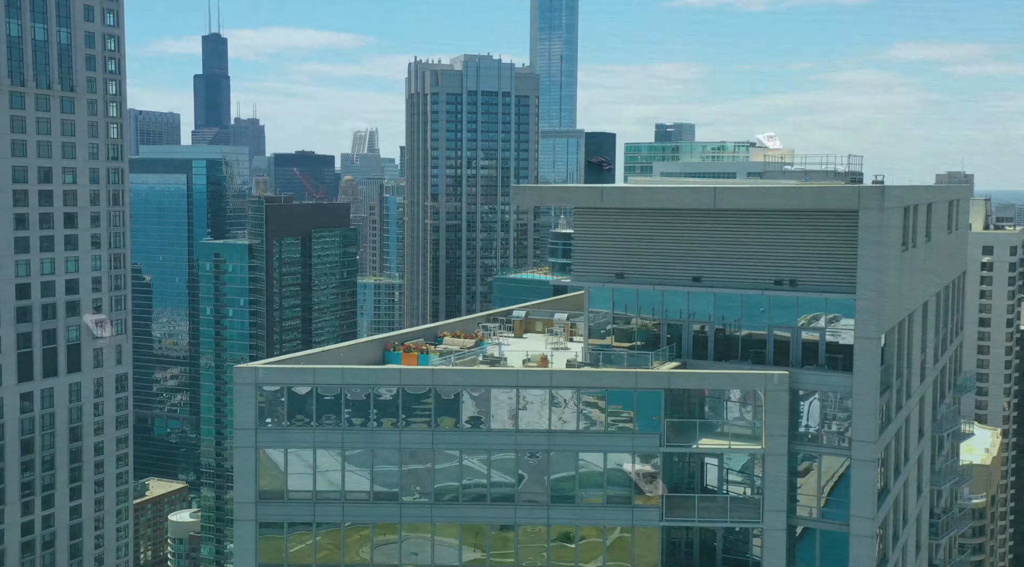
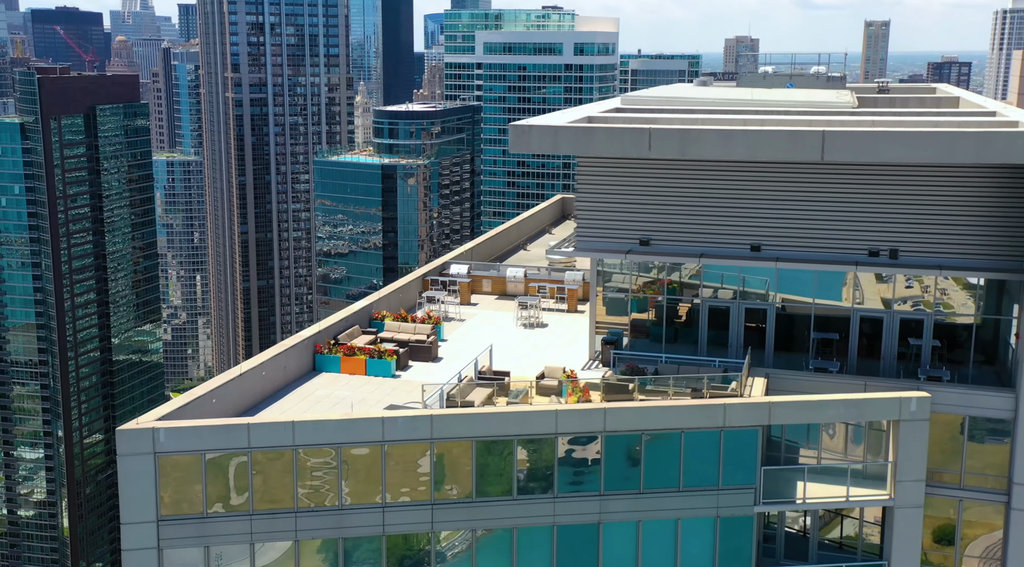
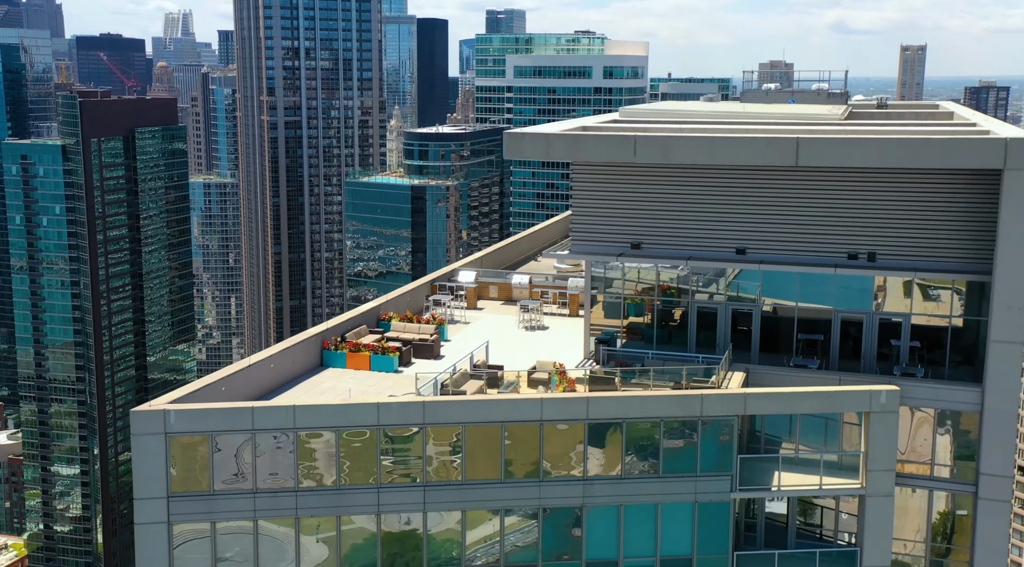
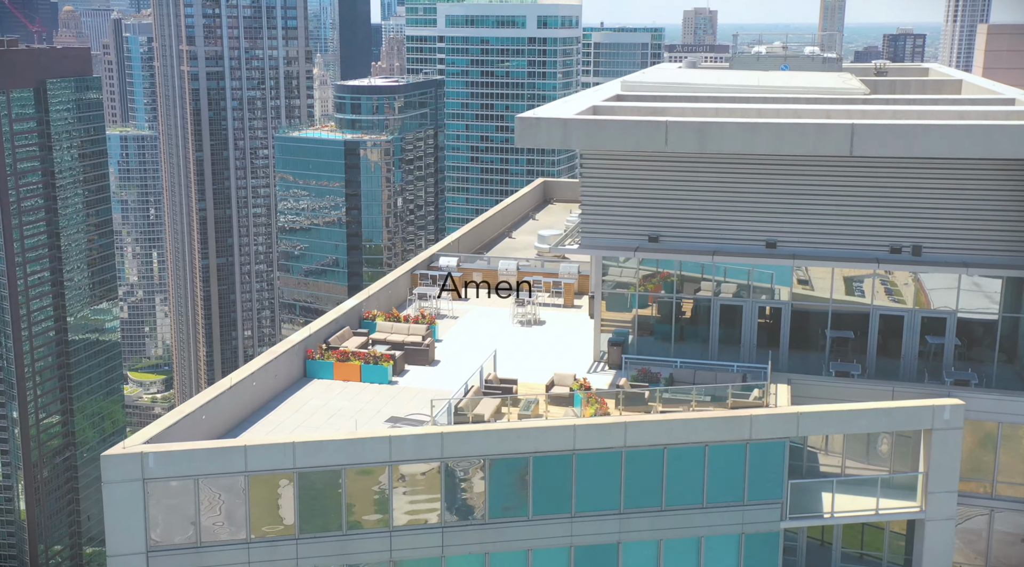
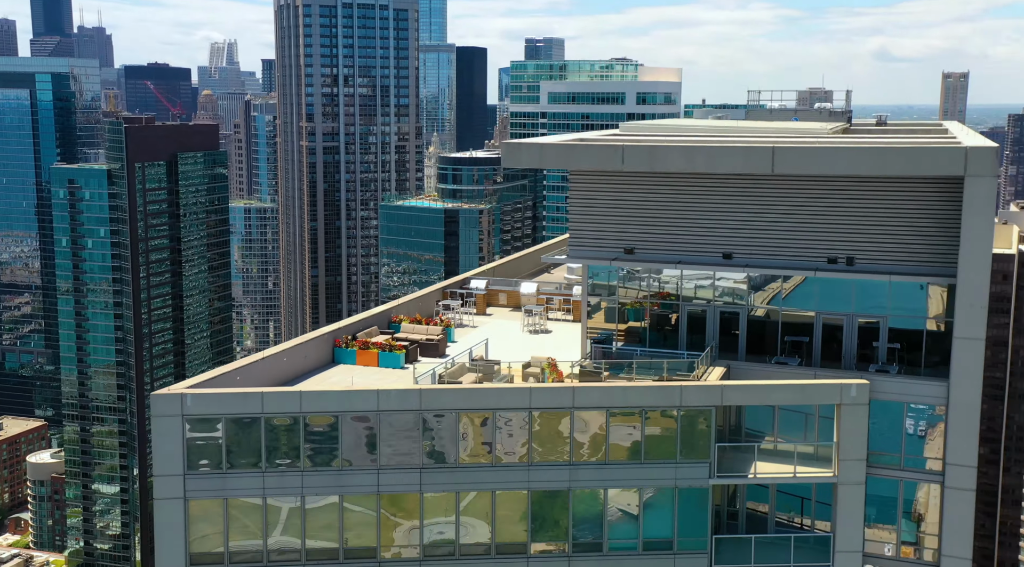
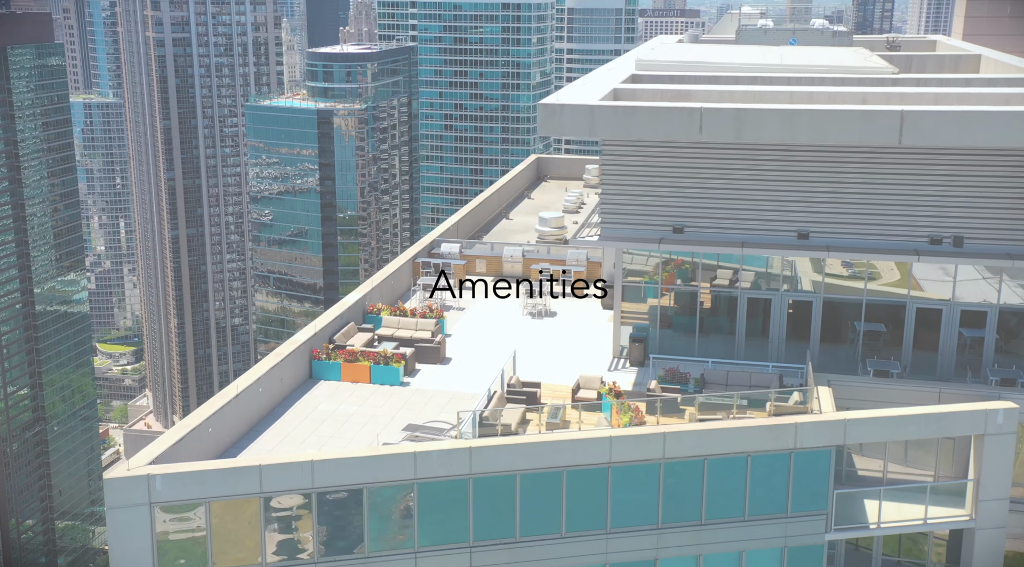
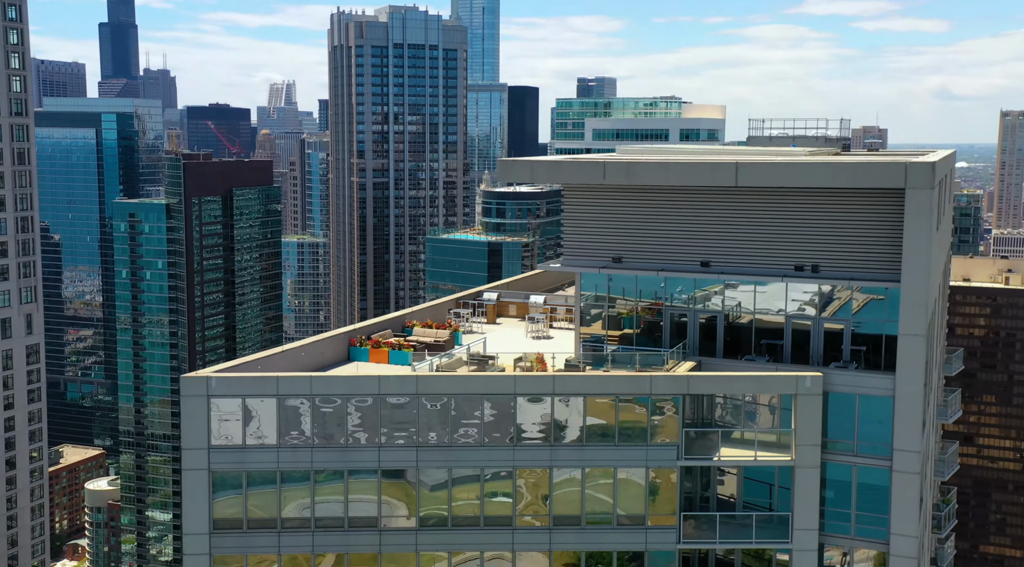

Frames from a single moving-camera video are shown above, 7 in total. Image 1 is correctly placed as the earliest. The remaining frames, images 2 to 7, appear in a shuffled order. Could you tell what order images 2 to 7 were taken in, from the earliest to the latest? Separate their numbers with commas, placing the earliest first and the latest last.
7, 5, 3, 2, 4, 6
